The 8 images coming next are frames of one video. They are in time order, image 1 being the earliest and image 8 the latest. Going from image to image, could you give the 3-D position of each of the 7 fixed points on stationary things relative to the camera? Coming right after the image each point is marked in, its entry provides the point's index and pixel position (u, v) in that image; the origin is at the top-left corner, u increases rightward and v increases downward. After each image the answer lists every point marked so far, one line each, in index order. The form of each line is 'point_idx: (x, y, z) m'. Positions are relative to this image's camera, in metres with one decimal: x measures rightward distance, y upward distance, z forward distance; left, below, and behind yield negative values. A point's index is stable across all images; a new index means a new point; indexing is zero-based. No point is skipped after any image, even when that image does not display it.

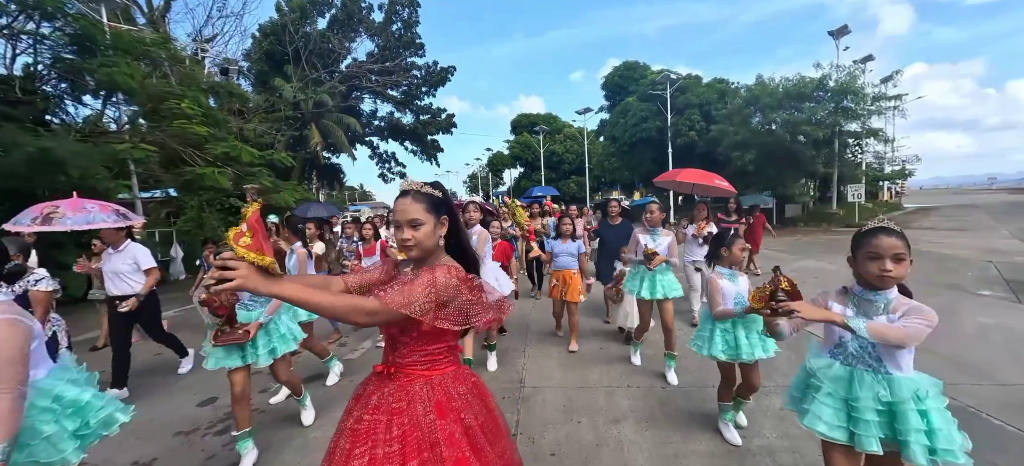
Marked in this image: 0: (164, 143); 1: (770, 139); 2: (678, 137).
0: (-8.8, +2.3, +9.7) m
1: (+10.0, +3.6, +14.9) m
2: (+8.2, +4.8, +19.3) m
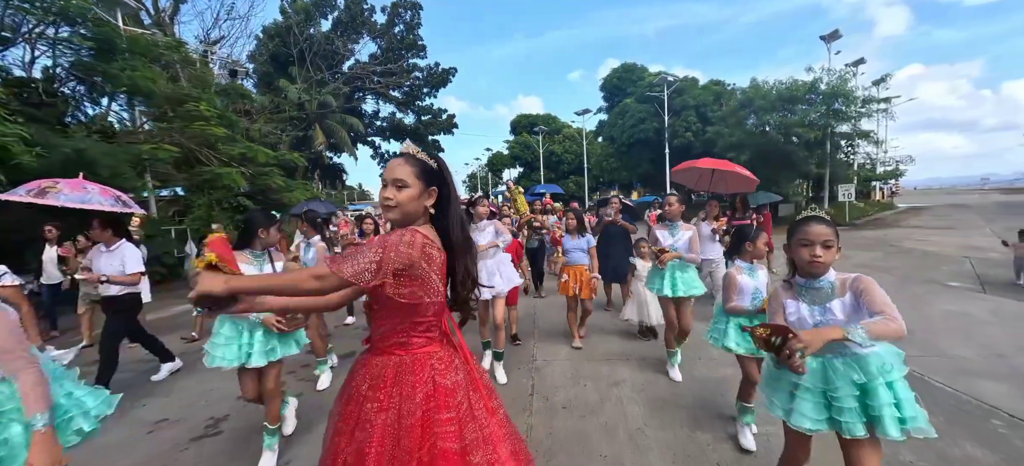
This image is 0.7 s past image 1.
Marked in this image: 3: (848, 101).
0: (-8.8, +2.4, +10.1) m
1: (+10.1, +3.7, +15.4) m
2: (+8.3, +4.9, +19.7) m
3: (+12.6, +5.0, +14.5) m
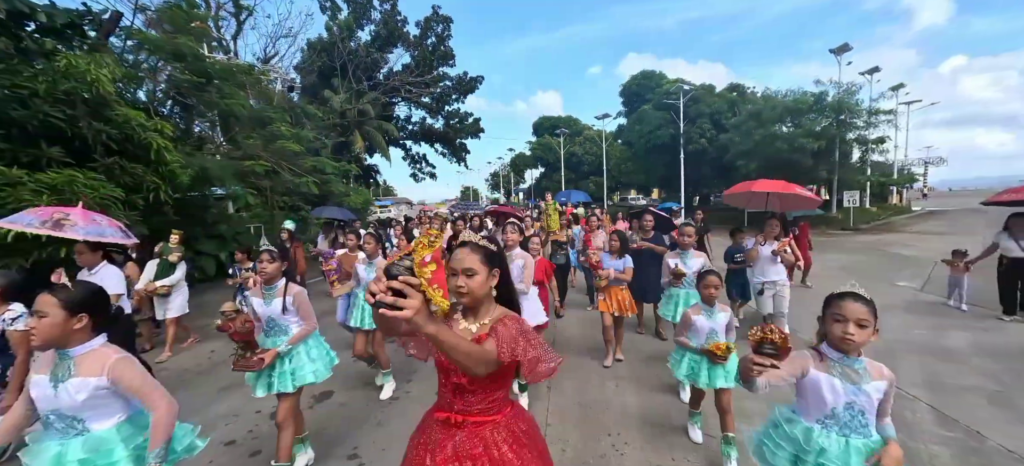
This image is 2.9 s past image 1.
0: (-8.0, +2.4, +12.1) m
1: (+11.1, +3.6, +16.4) m
2: (+9.6, +4.8, +20.8) m
3: (+13.6, +4.8, +15.4) m
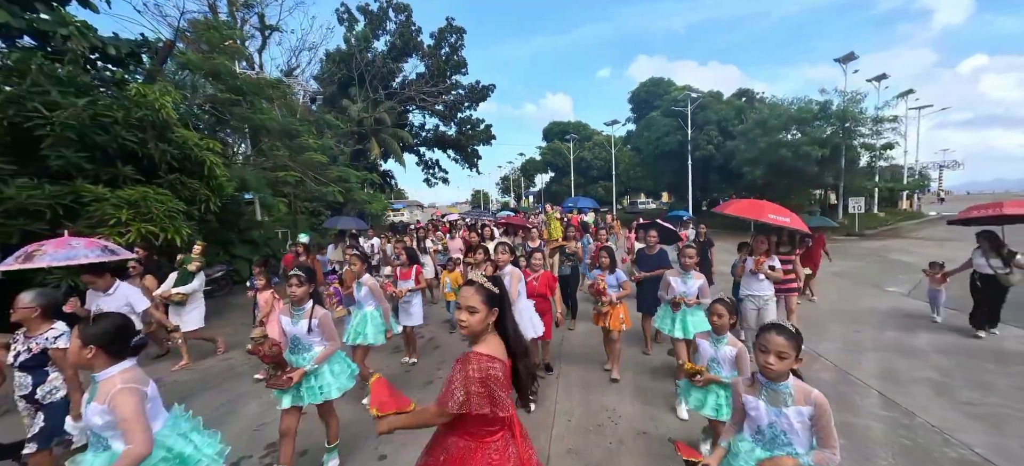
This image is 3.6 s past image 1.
0: (-7.6, +2.3, +13.0) m
1: (+11.6, +3.4, +16.7) m
2: (+10.2, +4.6, +21.2) m
3: (+14.1, +4.6, +15.7) m
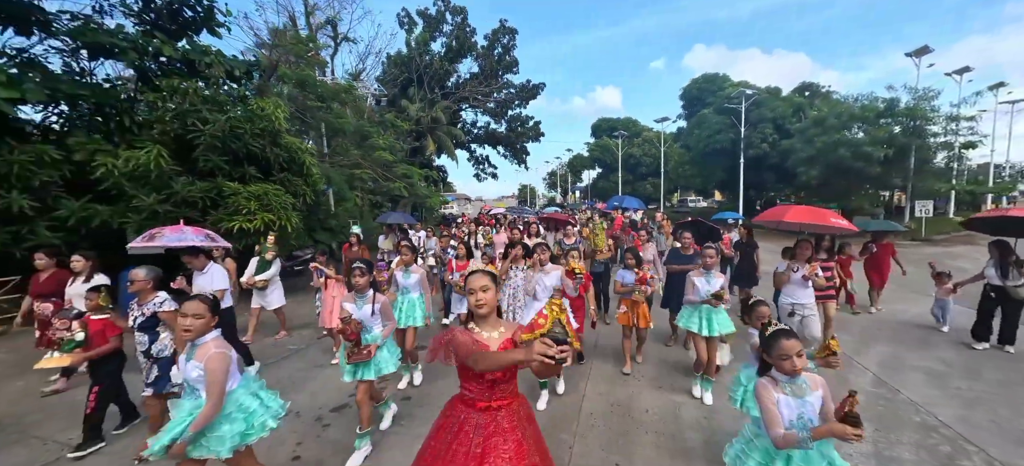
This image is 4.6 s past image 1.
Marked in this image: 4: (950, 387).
0: (-5.8, +2.7, +14.7) m
1: (+13.7, +3.3, +16.2) m
2: (+12.8, +4.6, +20.8) m
3: (+16.1, +4.4, +14.8) m
4: (+4.3, -1.5, +3.8) m
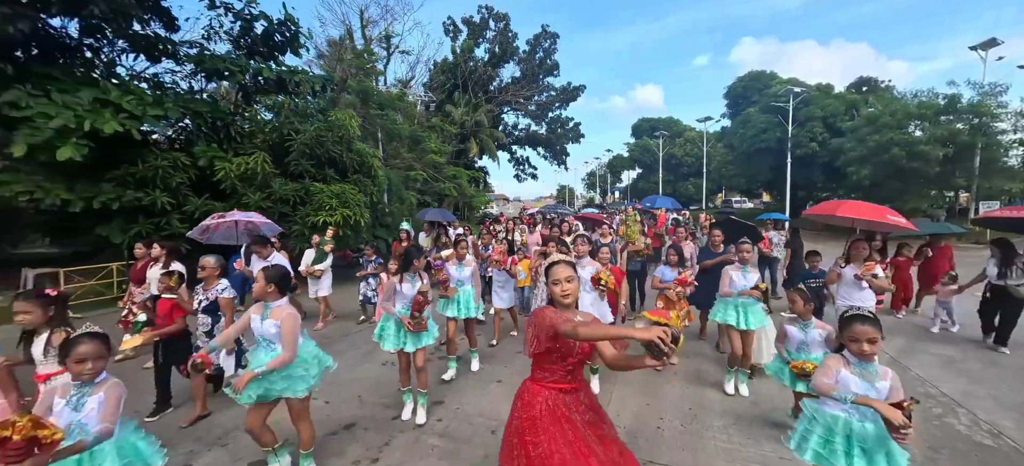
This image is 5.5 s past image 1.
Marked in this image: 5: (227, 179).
0: (-4.2, +2.8, +16.0) m
1: (+15.4, +3.2, +15.6) m
2: (+15.0, +4.5, +20.3) m
3: (+17.7, +4.3, +14.0) m
4: (+4.9, -1.5, +4.2) m
5: (-5.9, +1.1, +7.9) m
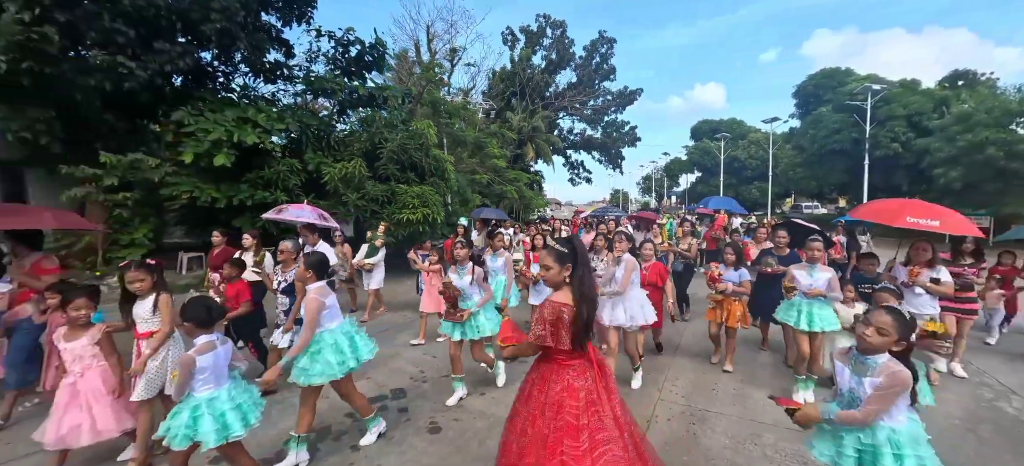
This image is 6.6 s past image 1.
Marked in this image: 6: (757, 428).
0: (-1.7, +2.8, +17.1) m
1: (+17.7, +2.9, +14.3) m
2: (+17.9, +4.1, +18.9) m
3: (+19.8, +4.0, +12.4) m
4: (+5.7, -1.5, +4.3) m
5: (-4.4, +1.3, +9.4) m
6: (+2.0, -1.6, +3.1) m
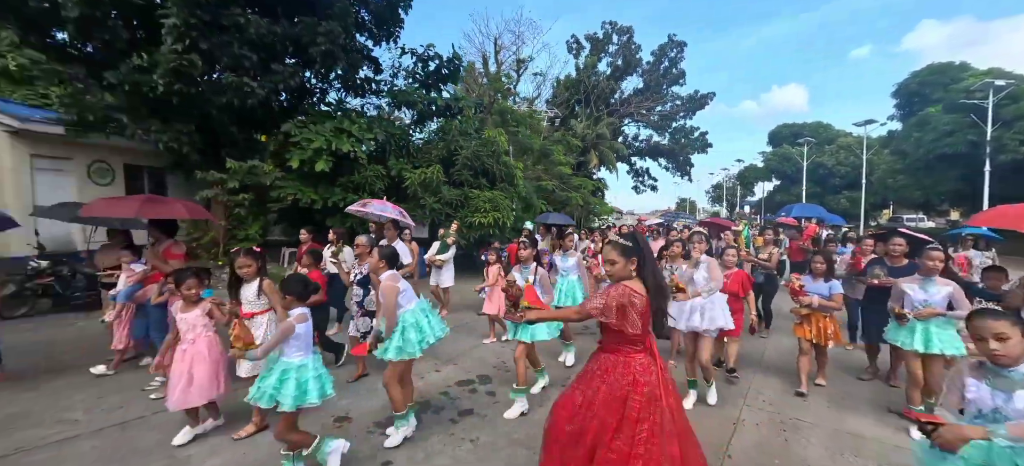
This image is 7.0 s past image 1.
0: (+1.2, +2.6, +17.4) m
1: (+20.0, +2.2, +11.8) m
2: (+20.9, +3.4, +16.4) m
3: (+21.8, +3.3, +9.7) m
4: (+6.6, -1.6, +3.6) m
5: (-2.7, +1.3, +10.2) m
6: (+2.7, -1.6, +3.0) m
